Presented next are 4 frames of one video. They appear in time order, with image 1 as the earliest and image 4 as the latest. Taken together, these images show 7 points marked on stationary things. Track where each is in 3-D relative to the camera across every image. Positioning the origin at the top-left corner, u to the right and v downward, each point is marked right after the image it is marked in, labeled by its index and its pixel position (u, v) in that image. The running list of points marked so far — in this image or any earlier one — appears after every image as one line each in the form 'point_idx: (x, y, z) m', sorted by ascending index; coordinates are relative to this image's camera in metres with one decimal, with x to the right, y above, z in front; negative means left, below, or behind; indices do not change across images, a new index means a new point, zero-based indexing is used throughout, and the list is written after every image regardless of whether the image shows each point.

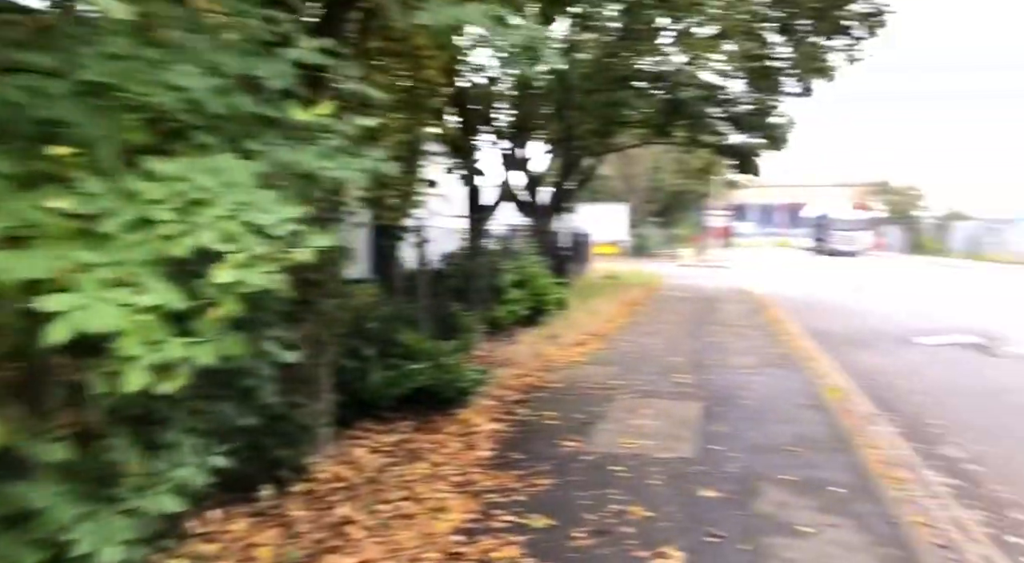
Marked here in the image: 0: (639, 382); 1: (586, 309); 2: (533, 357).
0: (+1.5, -1.1, +9.4) m
1: (+1.4, -0.6, +16.1) m
2: (+0.3, -1.0, +11.2) m
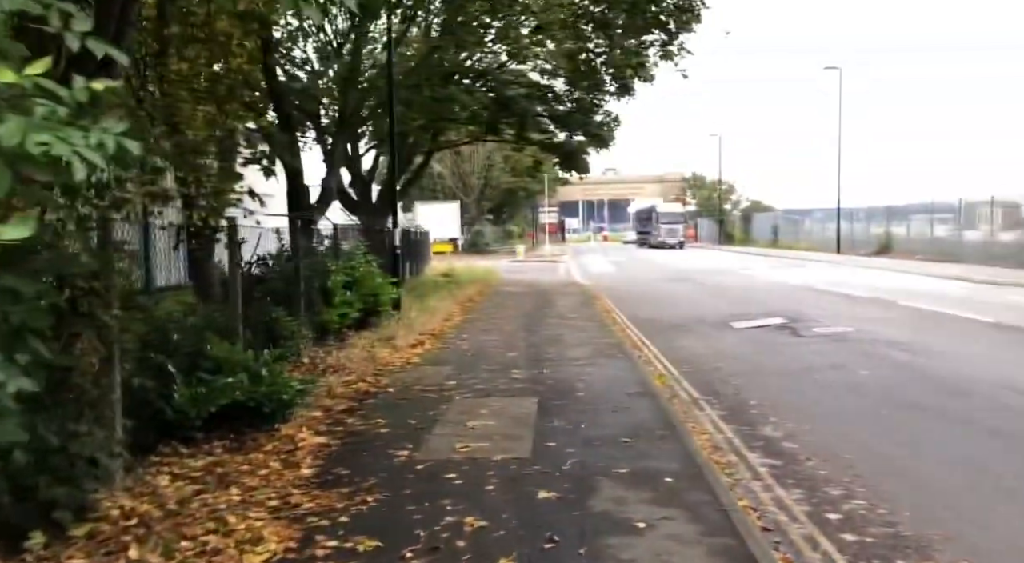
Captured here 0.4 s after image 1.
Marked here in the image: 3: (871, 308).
0: (-0.4, -1.1, +9.2) m
1: (-1.8, -0.5, +15.7) m
2: (-1.9, -1.0, +10.7) m
3: (+6.8, -0.5, +15.8) m
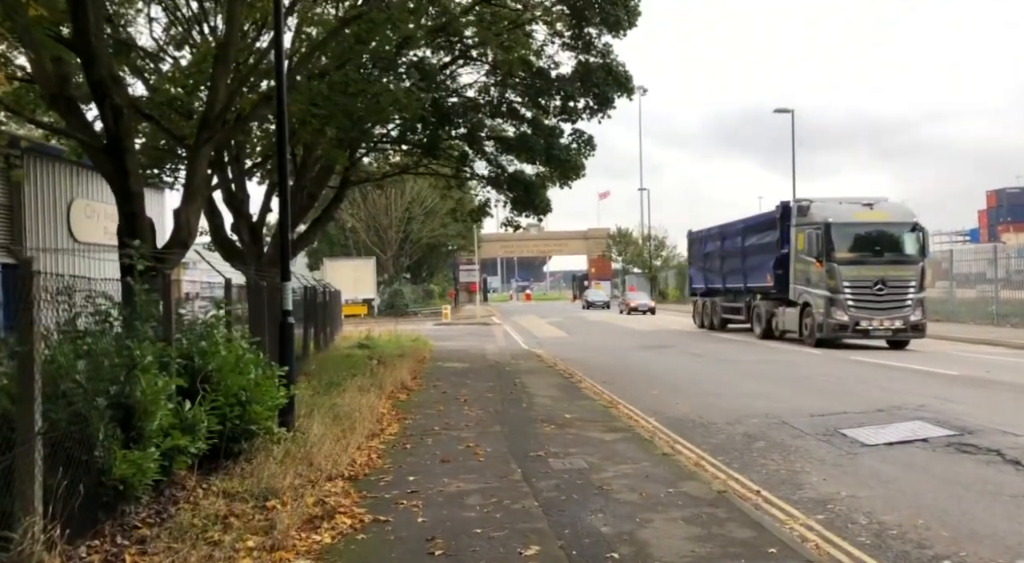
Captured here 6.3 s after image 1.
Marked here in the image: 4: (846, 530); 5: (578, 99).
0: (-0.1, -1.6, +3.1) m
1: (-2.1, -1.6, +9.4) m
2: (-1.7, -1.7, +4.4) m
3: (+6.4, -1.5, +10.4) m
4: (+2.3, -1.7, +5.8) m
5: (+1.5, +4.1, +18.5) m
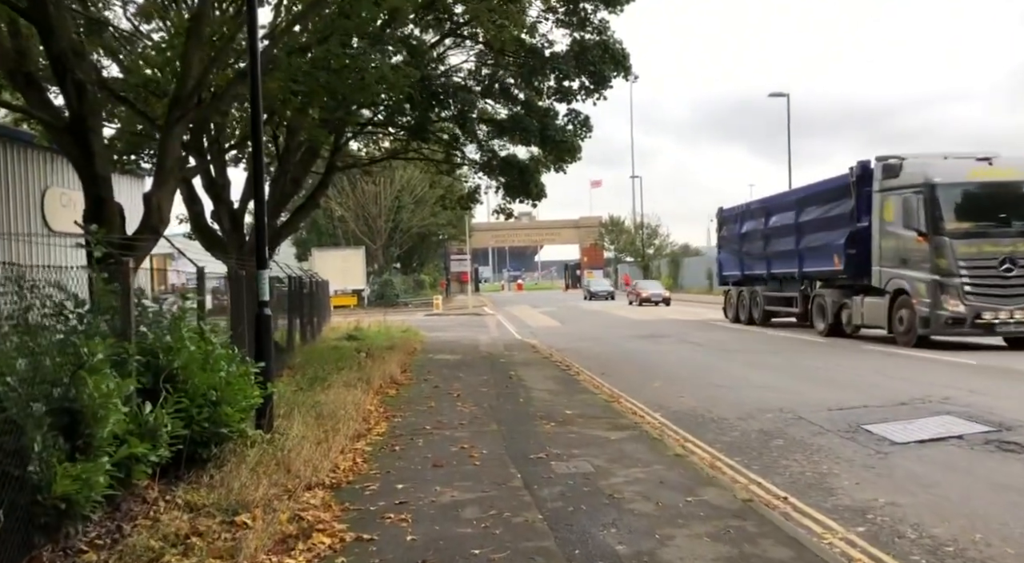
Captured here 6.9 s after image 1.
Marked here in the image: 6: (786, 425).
0: (0.0, -1.6, +2.4) m
1: (-2.1, -1.4, +8.7) m
2: (-1.7, -1.6, +3.6) m
3: (+6.4, -1.3, +9.7) m
4: (+2.3, -1.6, +5.1) m
5: (+1.3, +4.3, +17.7) m
6: (+3.0, -1.5, +9.1) m
